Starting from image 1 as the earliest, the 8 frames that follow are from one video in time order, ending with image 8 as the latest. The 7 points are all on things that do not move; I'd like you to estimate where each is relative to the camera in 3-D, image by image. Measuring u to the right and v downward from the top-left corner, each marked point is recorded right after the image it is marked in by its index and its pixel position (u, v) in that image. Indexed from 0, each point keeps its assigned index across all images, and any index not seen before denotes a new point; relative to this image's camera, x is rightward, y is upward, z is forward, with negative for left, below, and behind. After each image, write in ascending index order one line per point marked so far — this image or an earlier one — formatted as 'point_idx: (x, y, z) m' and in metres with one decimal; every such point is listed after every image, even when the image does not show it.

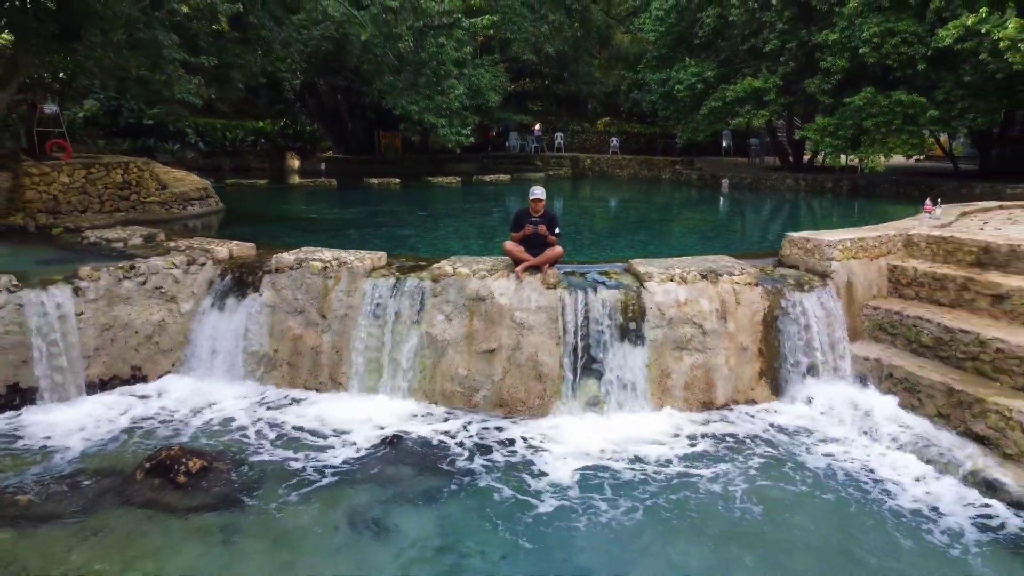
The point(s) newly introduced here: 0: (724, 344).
0: (+1.7, -0.4, +6.5) m
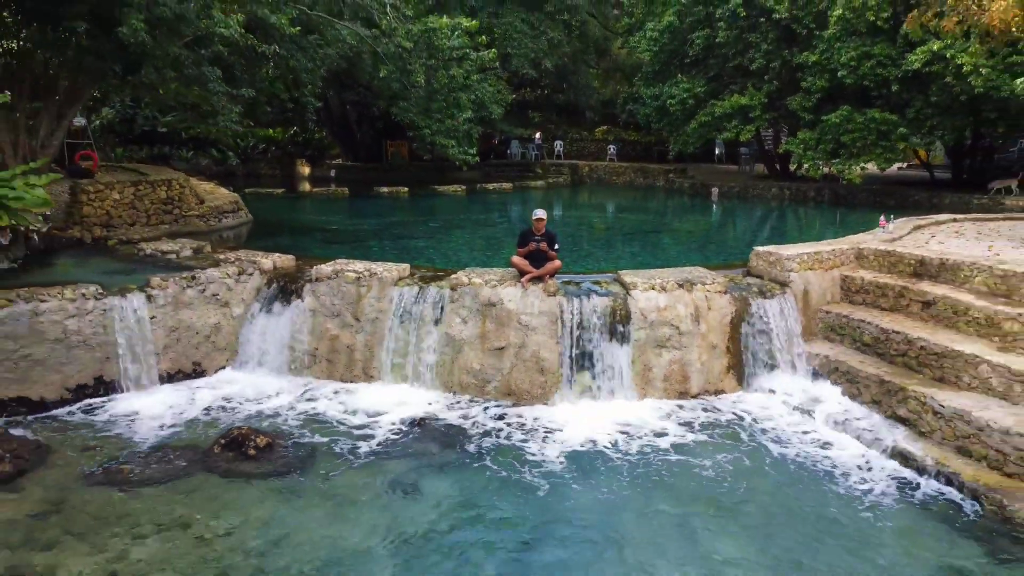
0: (+1.8, -0.5, +7.7) m
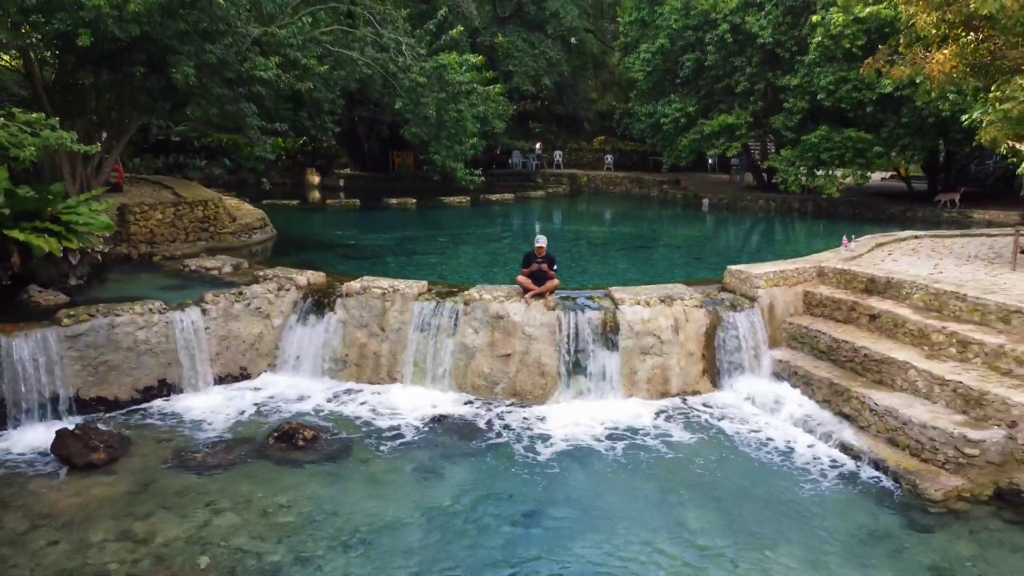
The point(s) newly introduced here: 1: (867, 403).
0: (+1.8, -0.7, +8.9) m
1: (+3.4, -1.1, +7.6) m
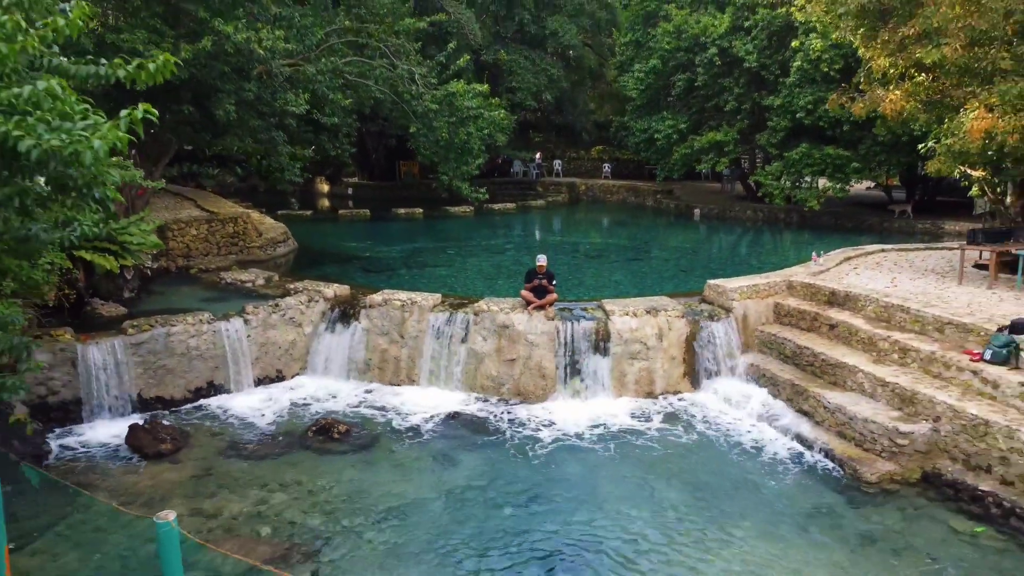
0: (+1.9, -0.8, +10.2) m
1: (+3.4, -1.2, +8.8) m
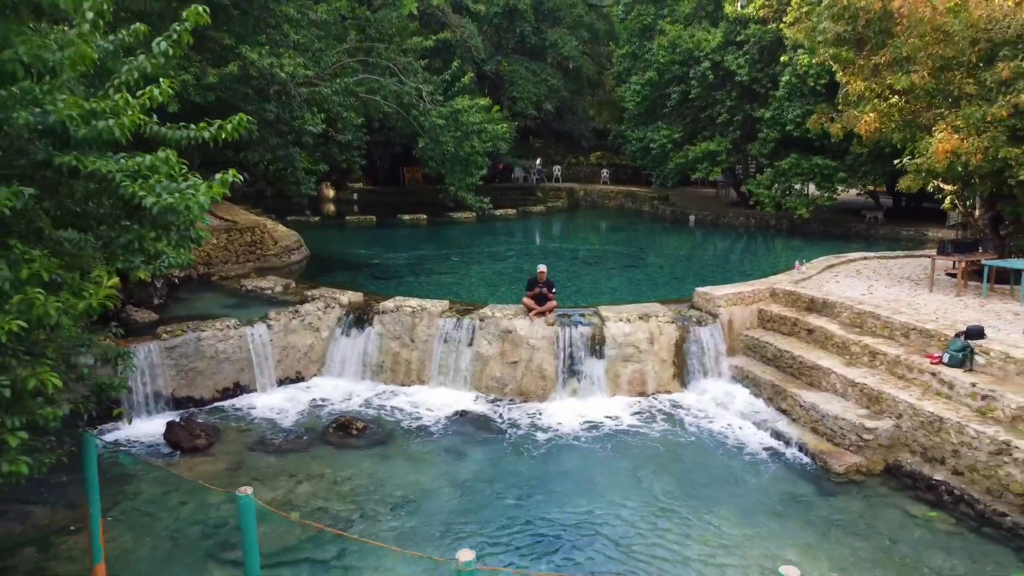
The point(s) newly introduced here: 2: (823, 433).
0: (+1.9, -1.0, +11.0) m
1: (+3.5, -1.4, +9.7) m
2: (+3.6, -1.7, +9.2) m
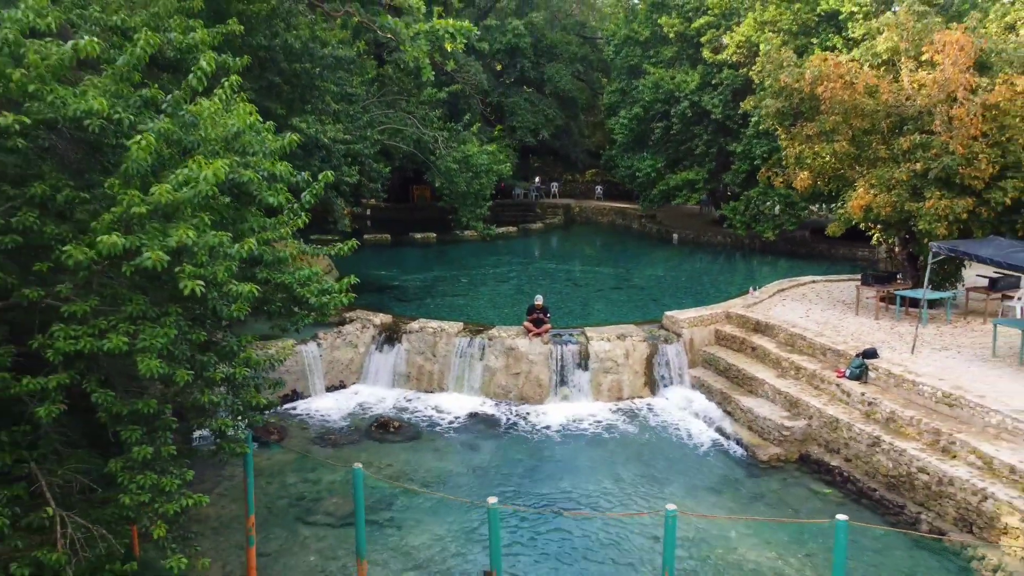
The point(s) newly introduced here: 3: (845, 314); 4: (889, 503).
0: (+2.0, -1.4, +13.7) m
1: (+3.5, -1.8, +12.3) m
2: (+3.6, -2.1, +11.8) m
3: (+6.0, -0.5, +14.5) m
4: (+4.6, -2.6, +9.6) m
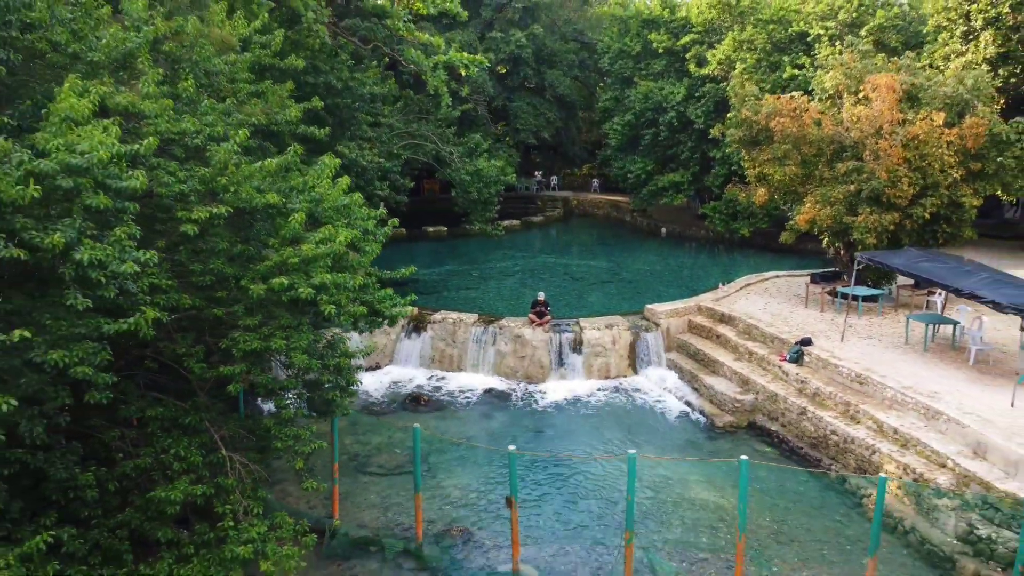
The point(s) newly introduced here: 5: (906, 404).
0: (+2.1, -1.4, +16.6) m
1: (+3.6, -1.8, +15.3) m
2: (+3.8, -2.1, +14.8) m
3: (+6.2, -0.4, +17.4) m
4: (+4.7, -2.7, +12.6) m
5: (+5.9, -1.7, +12.0) m
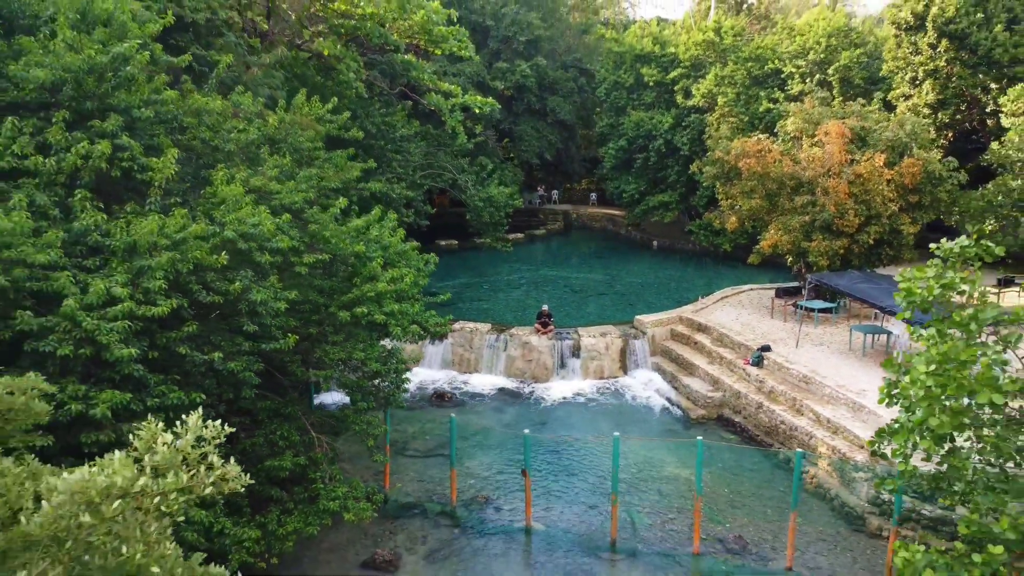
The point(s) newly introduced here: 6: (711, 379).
0: (+2.3, -1.7, +19.6) m
1: (+3.9, -2.1, +18.2) m
2: (+4.0, -2.5, +17.7) m
3: (+6.4, -0.8, +20.3) m
4: (+4.9, -3.0, +15.6) m
5: (+6.1, -2.1, +14.9) m
6: (+4.4, -2.0, +17.7) m
